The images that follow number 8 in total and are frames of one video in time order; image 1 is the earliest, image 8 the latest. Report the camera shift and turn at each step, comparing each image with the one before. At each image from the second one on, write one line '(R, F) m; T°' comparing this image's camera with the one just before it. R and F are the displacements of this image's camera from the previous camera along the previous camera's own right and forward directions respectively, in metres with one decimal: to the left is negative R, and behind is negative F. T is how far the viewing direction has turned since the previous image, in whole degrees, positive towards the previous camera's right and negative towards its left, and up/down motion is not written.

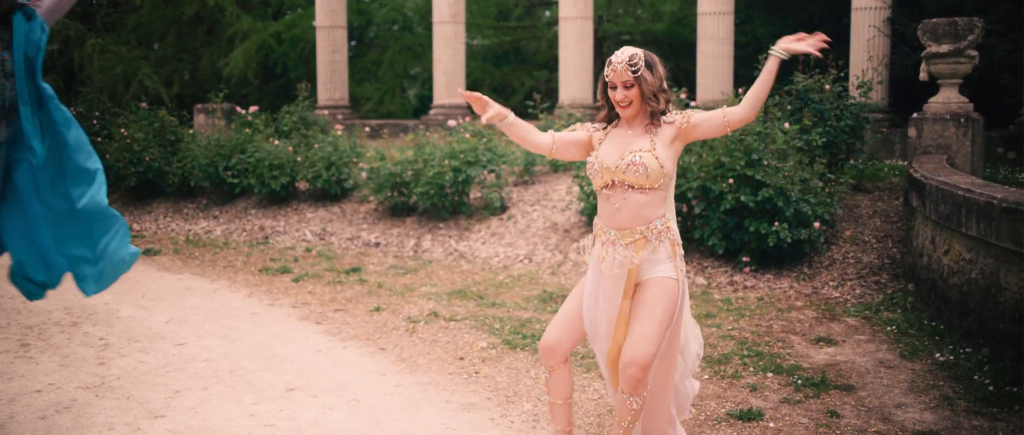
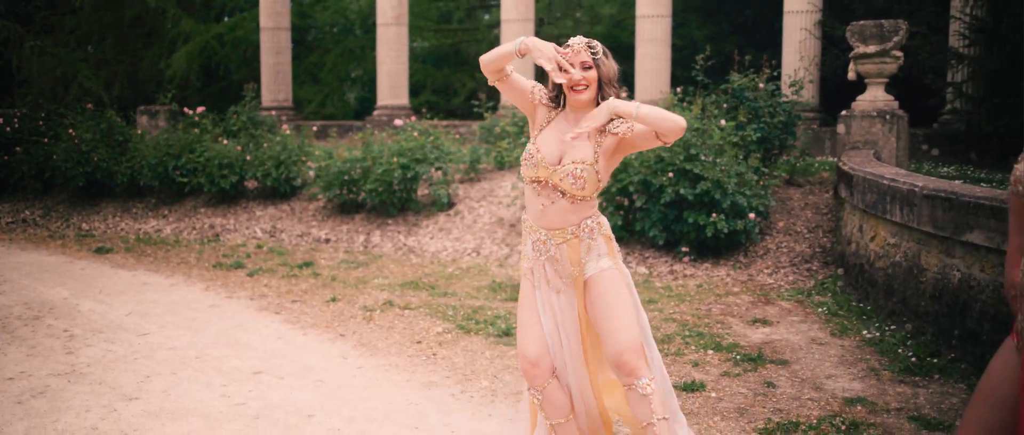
(-0.1, -0.3) m; +3°
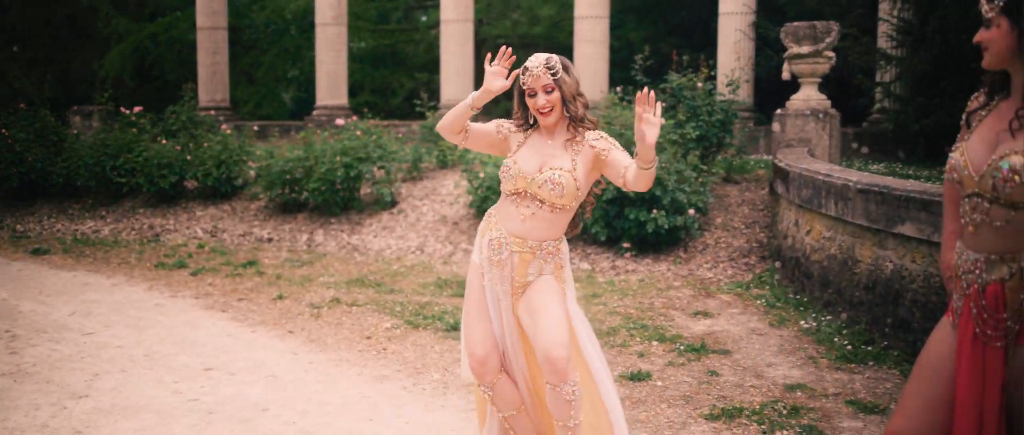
(-0.1, -0.1) m; +3°
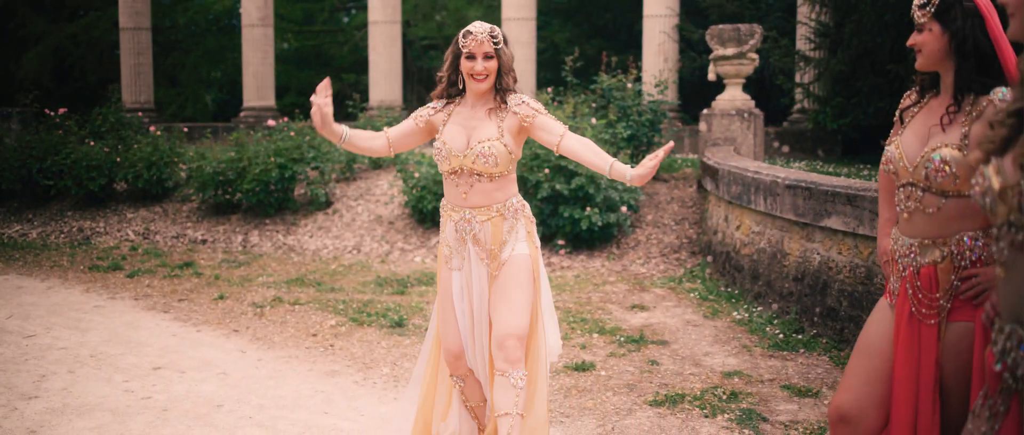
(-0.1, -0.2) m; +4°
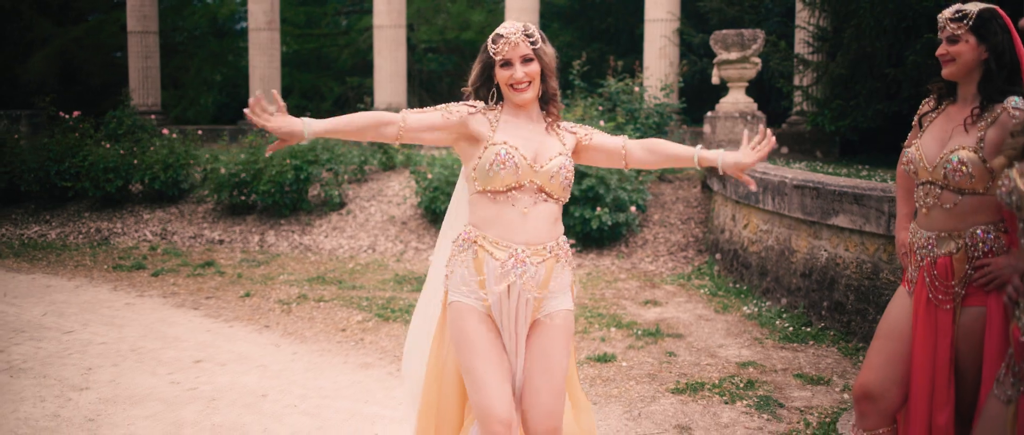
(-0.2, -0.3) m; 0°
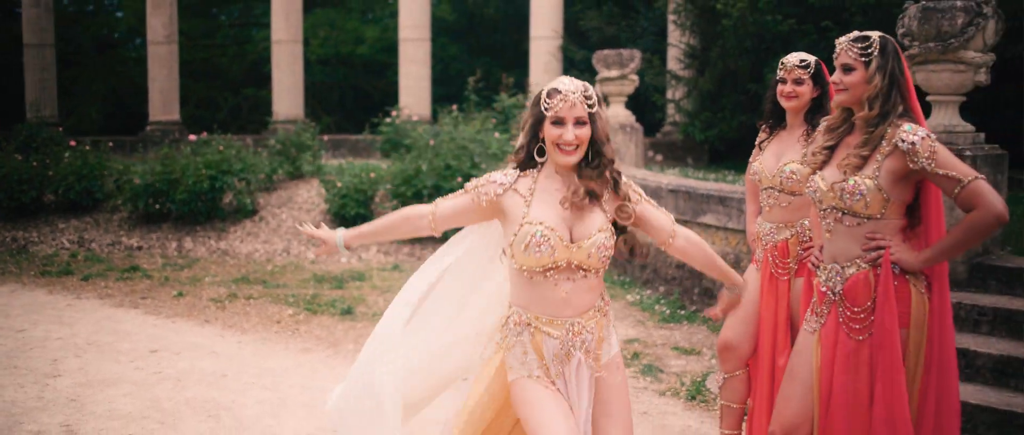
(-0.3, -1.1) m; +6°
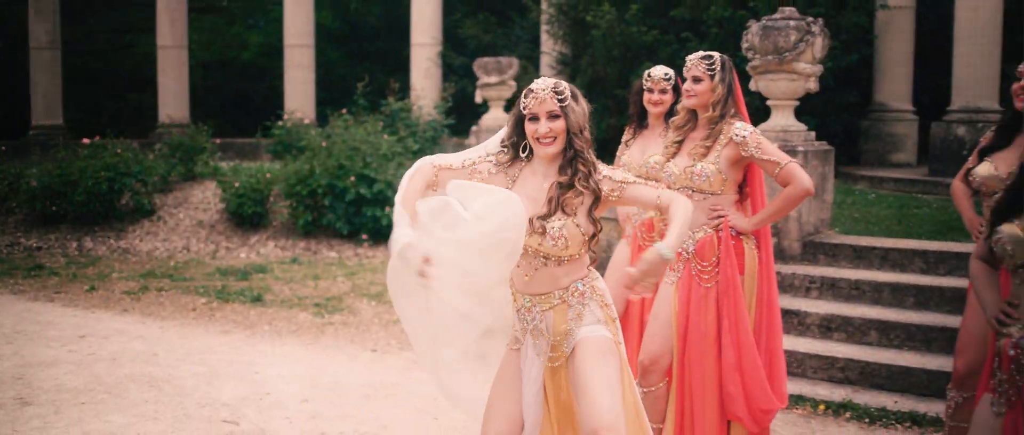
(-0.2, -1.0) m; +7°
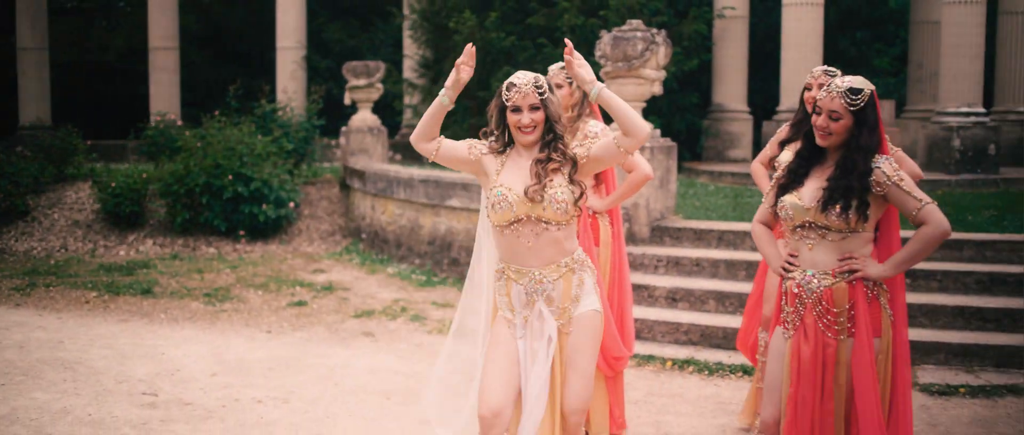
(-0.2, -0.9) m; +7°
